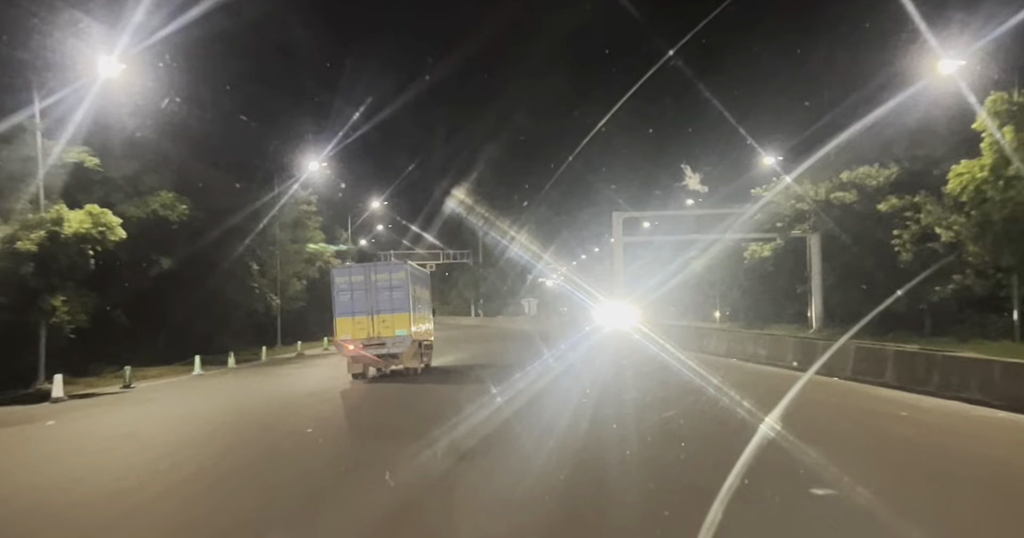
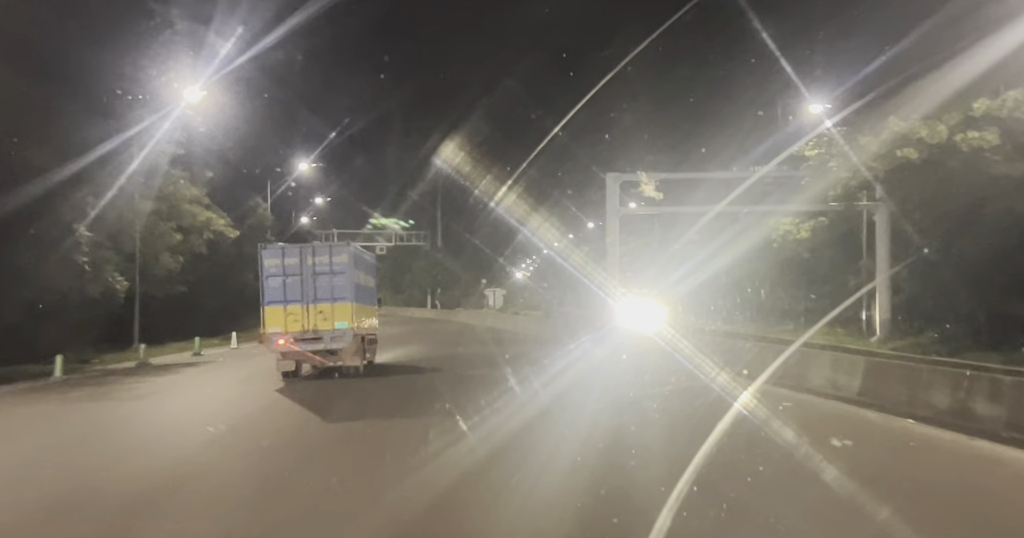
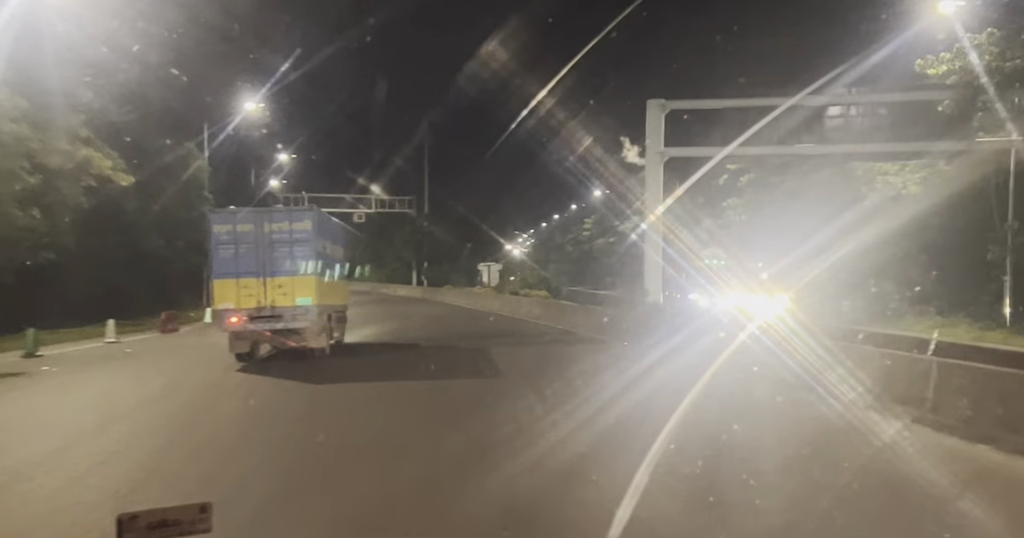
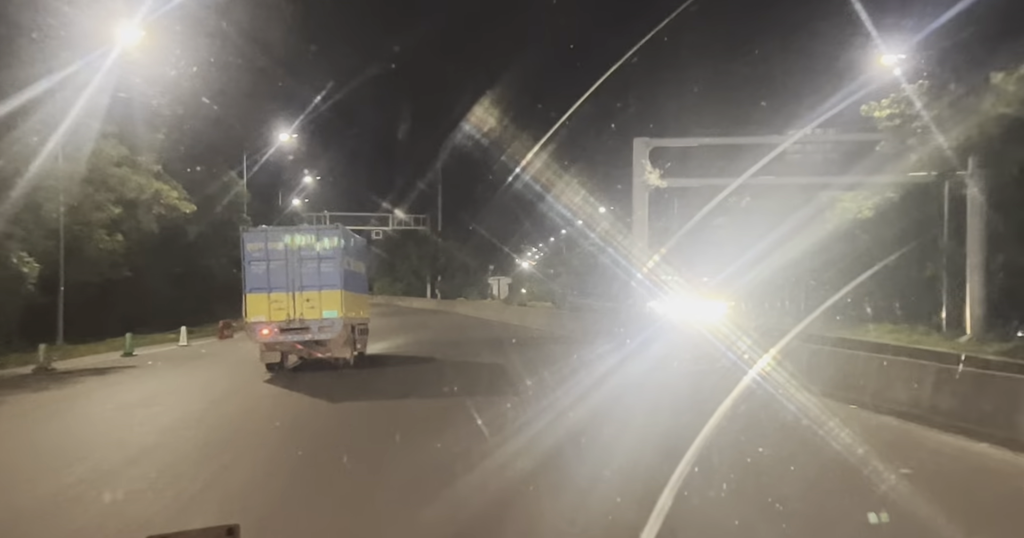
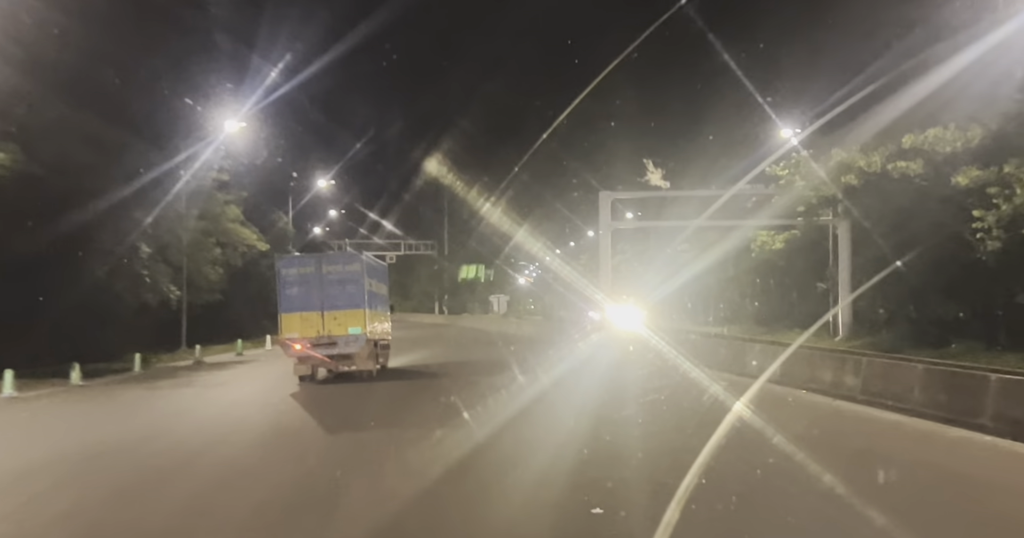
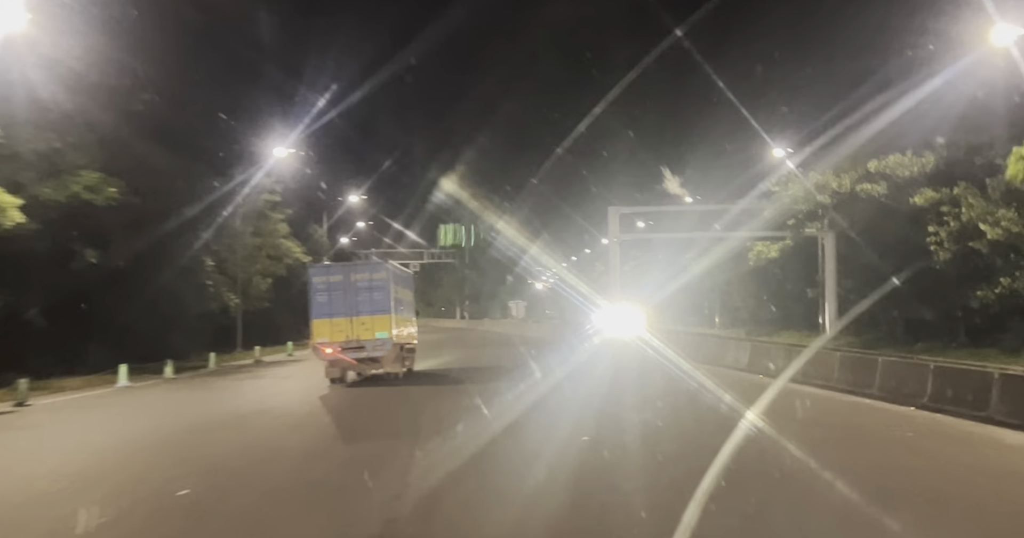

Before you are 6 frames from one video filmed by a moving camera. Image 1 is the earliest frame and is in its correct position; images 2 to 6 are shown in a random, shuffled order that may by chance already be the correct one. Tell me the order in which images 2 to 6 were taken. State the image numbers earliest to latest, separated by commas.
6, 5, 2, 4, 3
